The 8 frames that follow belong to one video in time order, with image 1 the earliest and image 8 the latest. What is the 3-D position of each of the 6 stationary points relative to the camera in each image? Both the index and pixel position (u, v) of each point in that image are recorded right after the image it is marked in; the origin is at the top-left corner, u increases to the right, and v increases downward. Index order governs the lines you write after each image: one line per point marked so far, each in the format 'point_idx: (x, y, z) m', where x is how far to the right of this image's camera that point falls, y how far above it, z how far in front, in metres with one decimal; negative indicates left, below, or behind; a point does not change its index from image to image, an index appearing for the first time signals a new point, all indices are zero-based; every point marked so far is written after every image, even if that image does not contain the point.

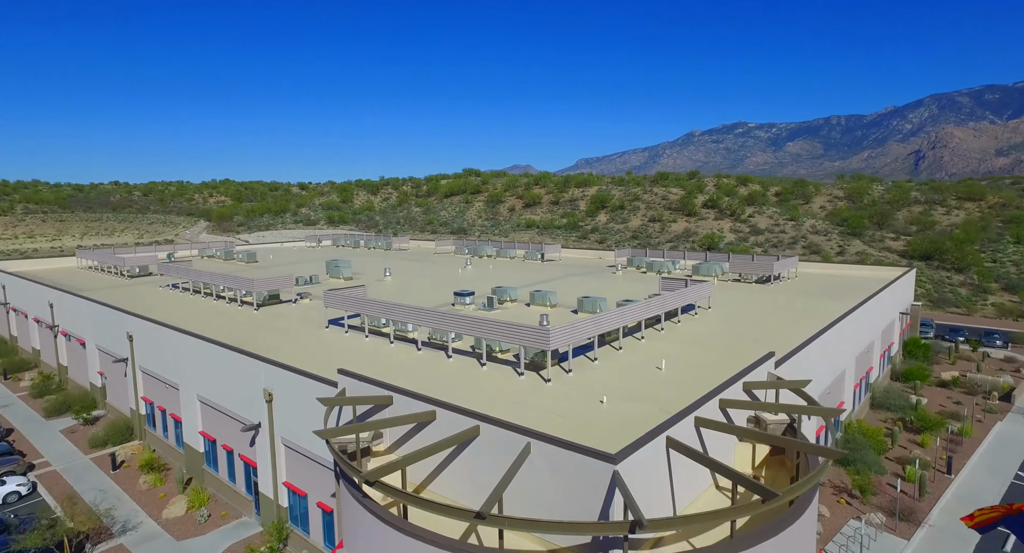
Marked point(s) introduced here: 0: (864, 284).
0: (+11.3, -0.8, +19.3) m
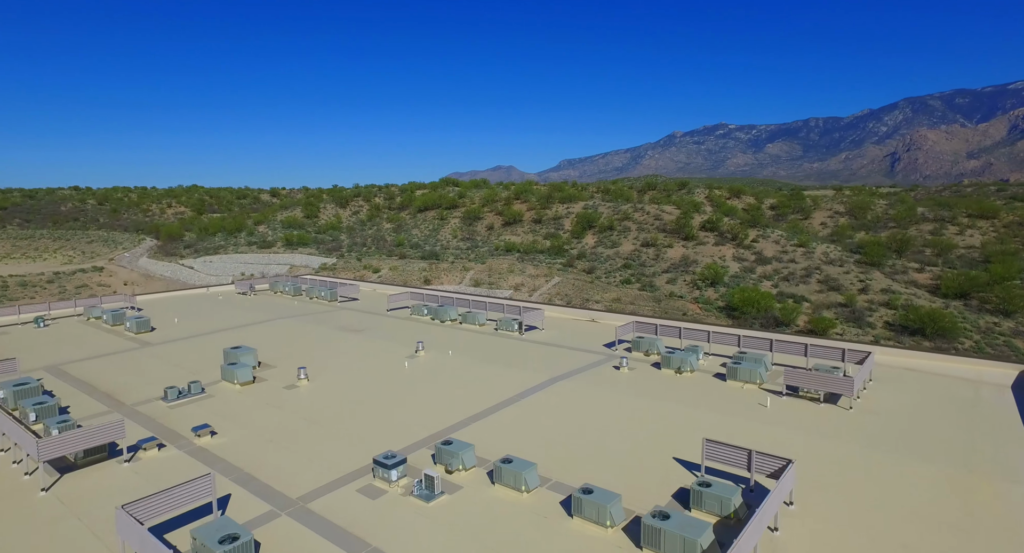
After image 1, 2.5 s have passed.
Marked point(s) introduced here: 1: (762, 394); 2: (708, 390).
0: (+10.4, -3.4, +13.4) m
1: (+6.1, -2.9, +14.7) m
2: (+4.9, -3.0, +15.1) m
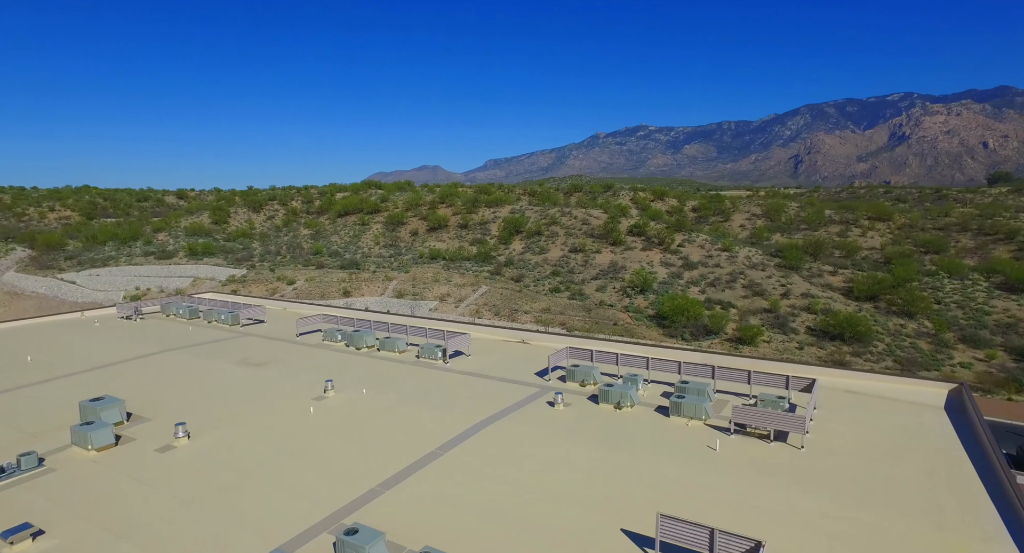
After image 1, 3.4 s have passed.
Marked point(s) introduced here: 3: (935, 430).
0: (+8.8, -3.9, +12.7) m
1: (+4.4, -3.5, +13.6) m
2: (+3.2, -3.6, +13.7) m
3: (+9.9, -3.6, +14.1) m
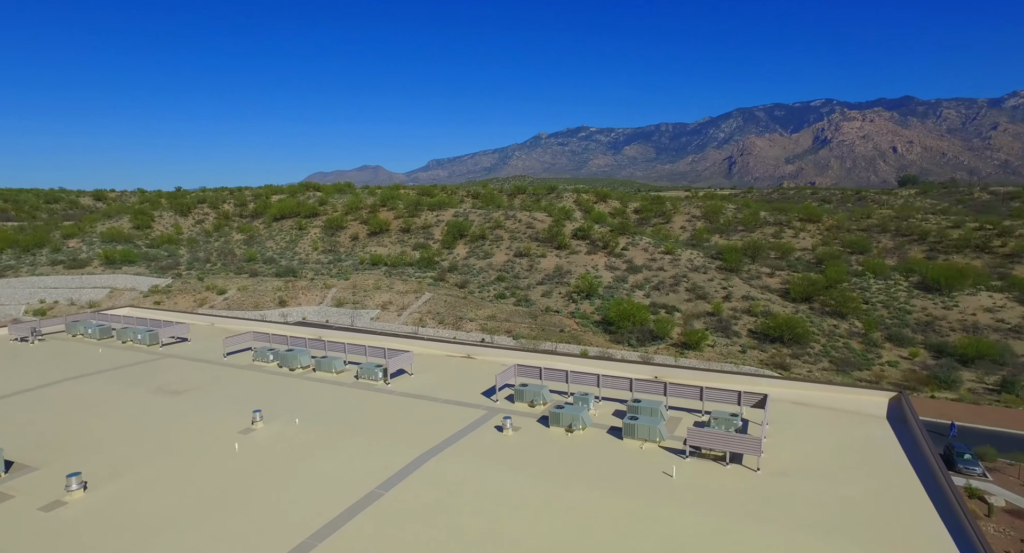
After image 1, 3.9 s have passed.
0: (+7.7, -4.2, +12.7) m
1: (+3.3, -3.9, +13.1) m
2: (+2.0, -4.0, +13.2) m
3: (+8.7, -3.9, +14.2) m
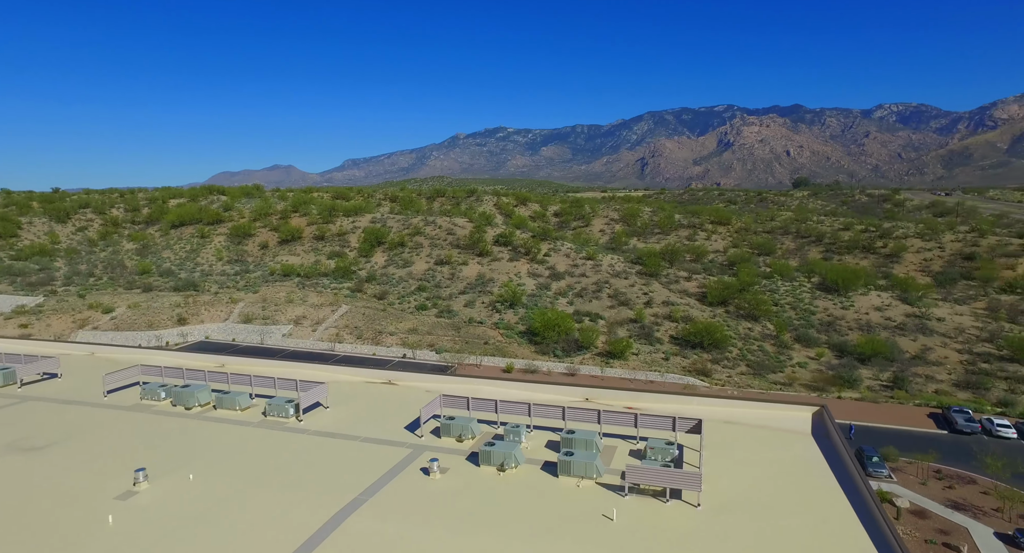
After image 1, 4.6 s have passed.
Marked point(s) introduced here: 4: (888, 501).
0: (+6.3, -4.7, +12.6) m
1: (+1.8, -4.5, +12.4) m
2: (+0.6, -4.6, +12.3) m
3: (+7.0, -4.4, +14.2) m
4: (+12.1, -7.2, +19.3) m
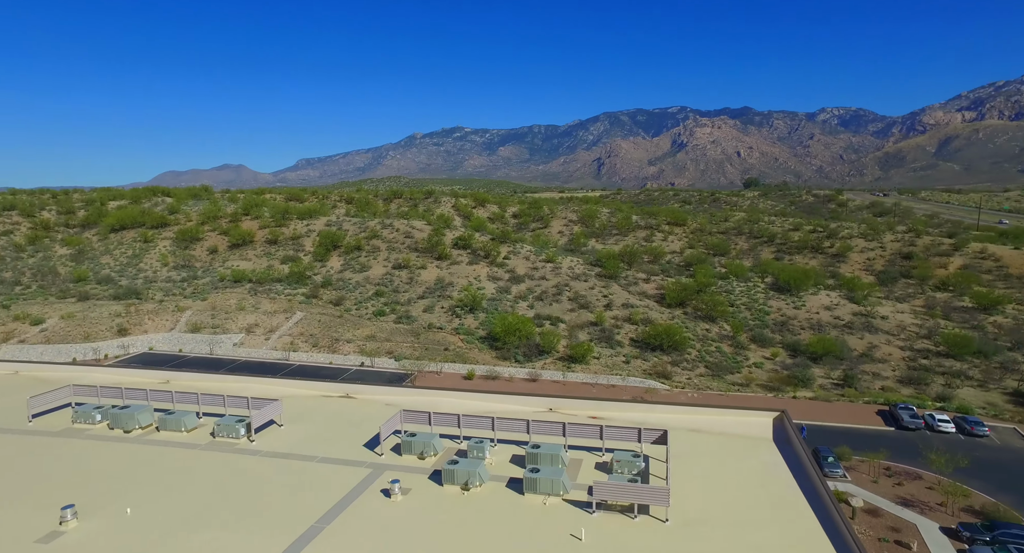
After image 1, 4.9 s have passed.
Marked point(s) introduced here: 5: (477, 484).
0: (+5.6, -4.9, +12.6) m
1: (+1.1, -4.7, +12.1) m
2: (-0.1, -4.8, +12.0) m
3: (+6.2, -4.5, +14.3) m
4: (+10.9, -7.4, +19.7) m
5: (-0.8, -4.4, +12.9) m
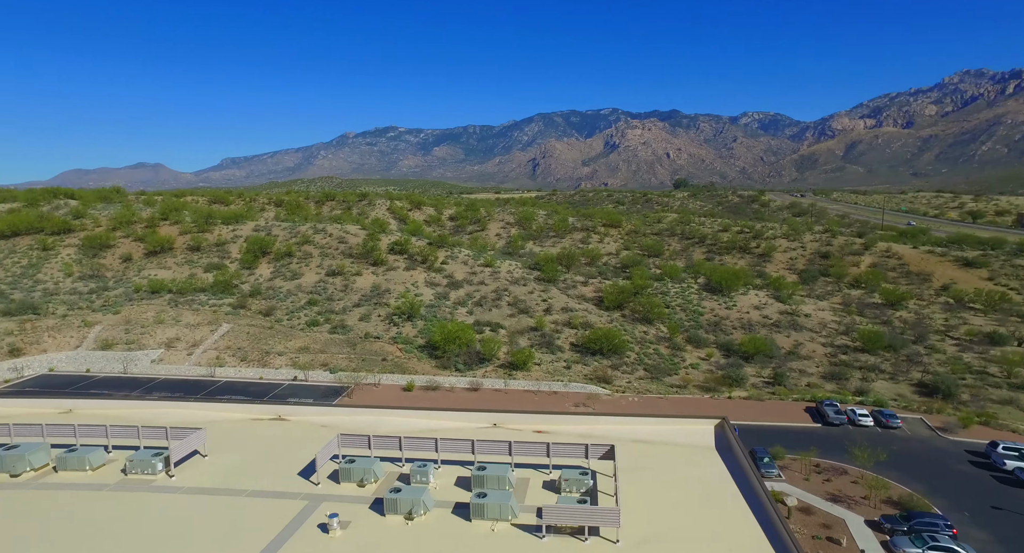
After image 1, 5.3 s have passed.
0: (+4.5, -5.1, +12.7) m
1: (+0.1, -5.1, +11.8) m
2: (-1.1, -5.2, +11.4) m
3: (+4.9, -4.8, +14.4) m
4: (+9.1, -7.6, +20.3) m
5: (-1.9, -4.8, +12.3) m
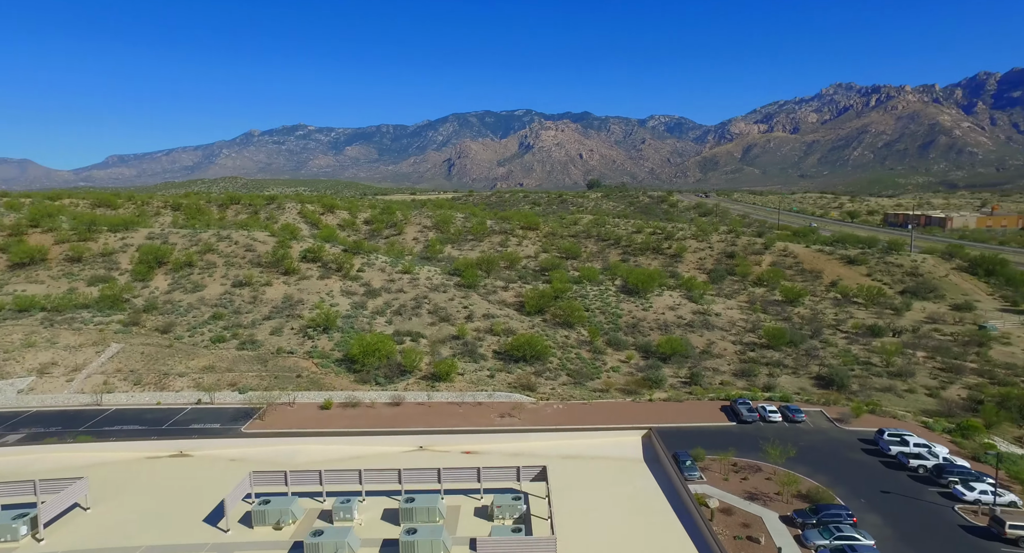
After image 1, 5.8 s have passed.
0: (+3.0, -5.5, +12.7) m
1: (-1.2, -5.5, +11.2) m
2: (-2.3, -5.6, +10.7) m
3: (+3.2, -5.2, +14.5) m
4: (+6.6, -7.8, +20.9) m
5: (-3.2, -5.3, +11.5) m
